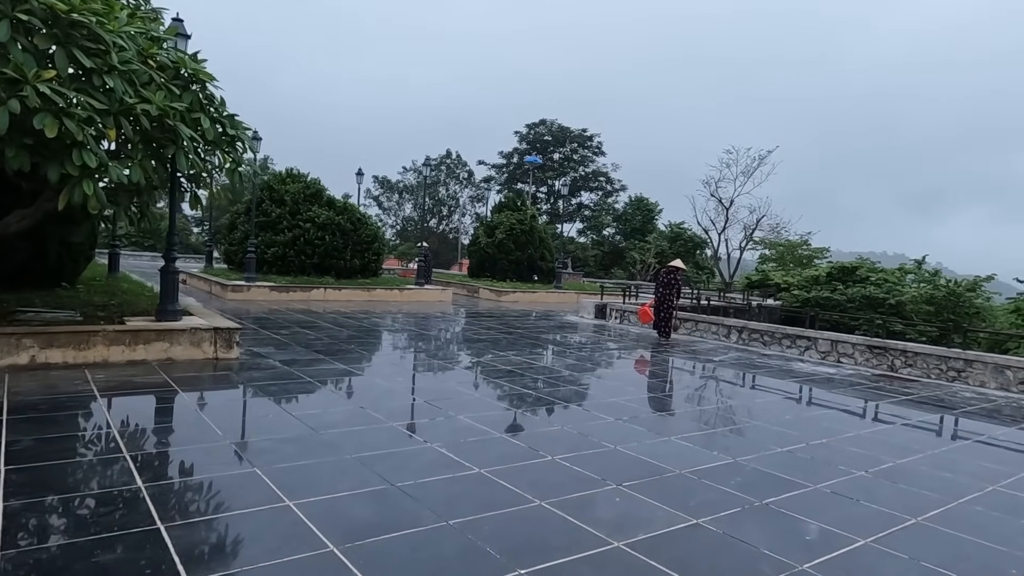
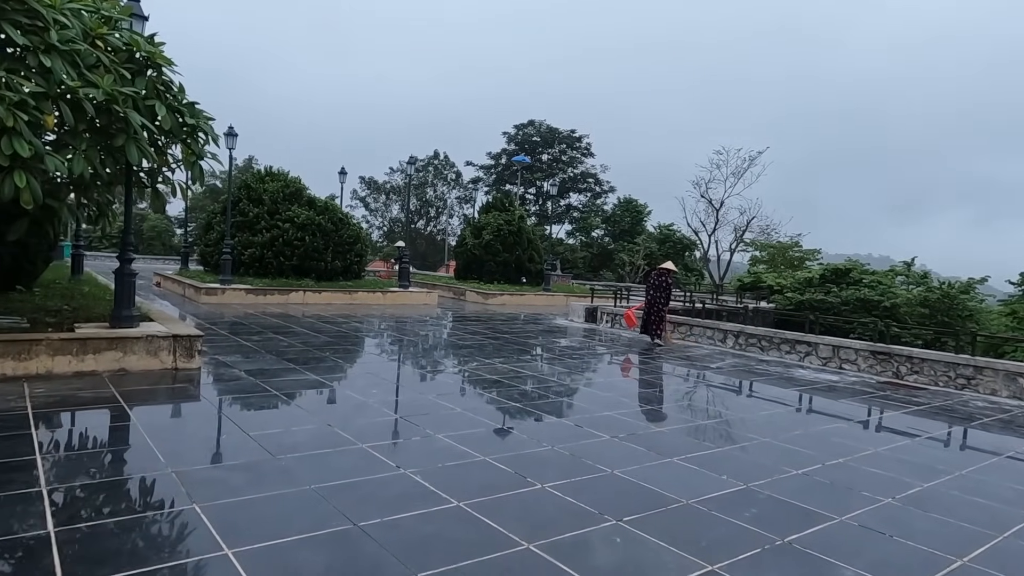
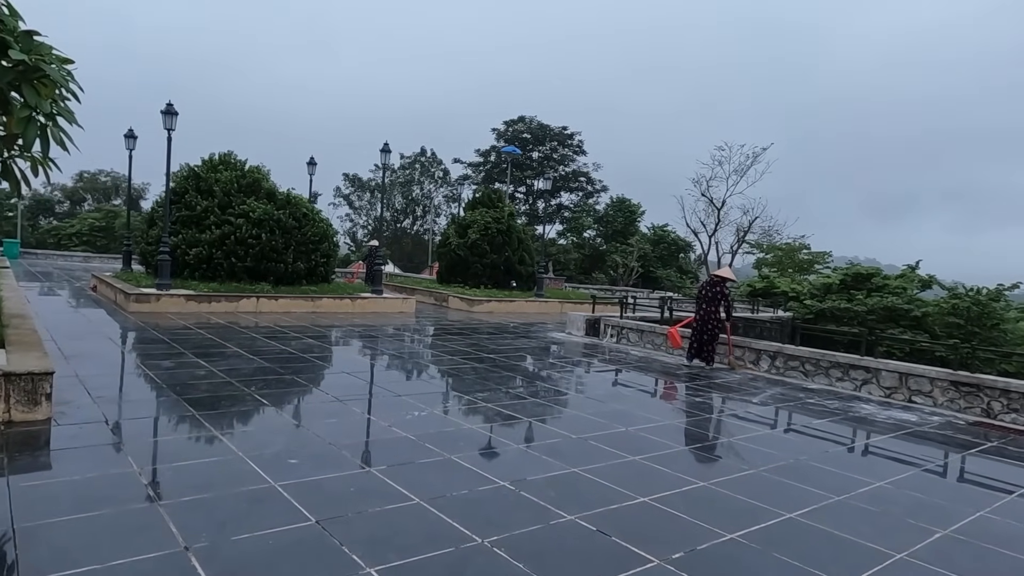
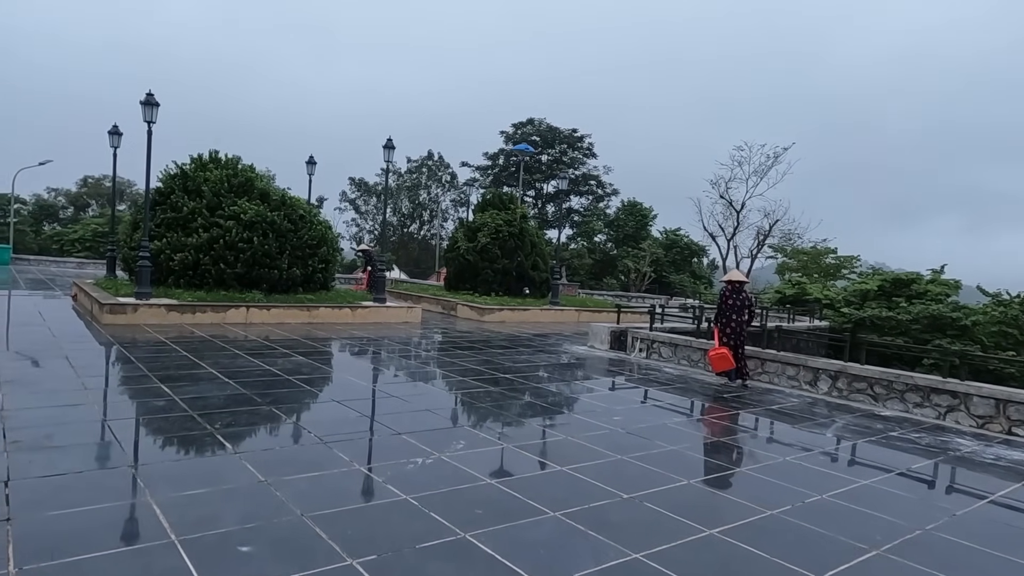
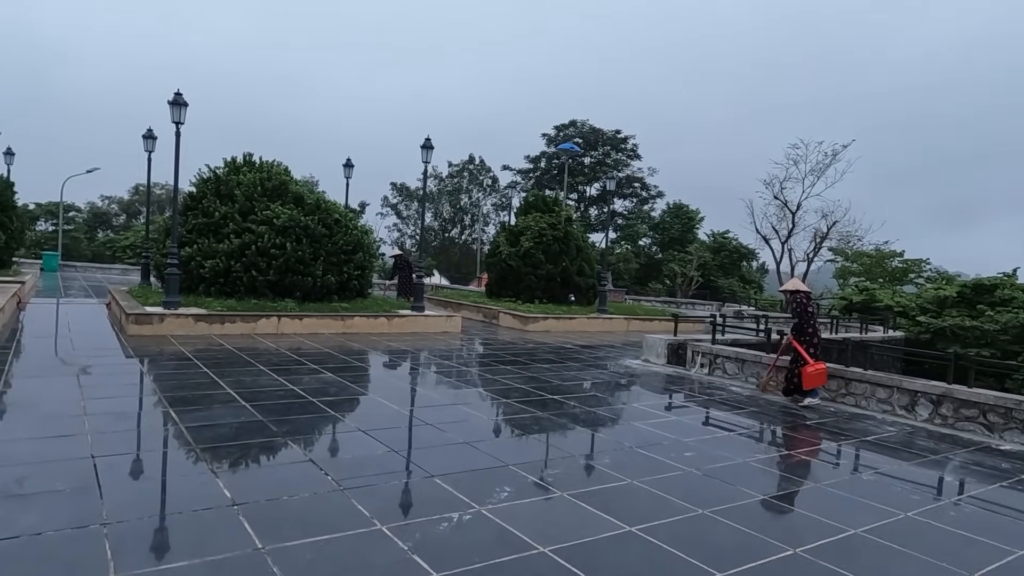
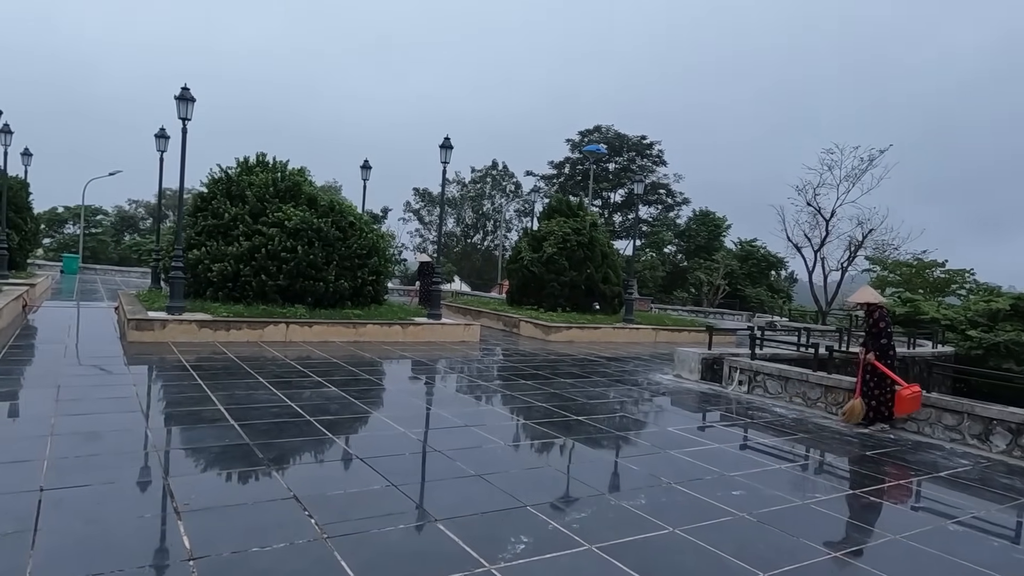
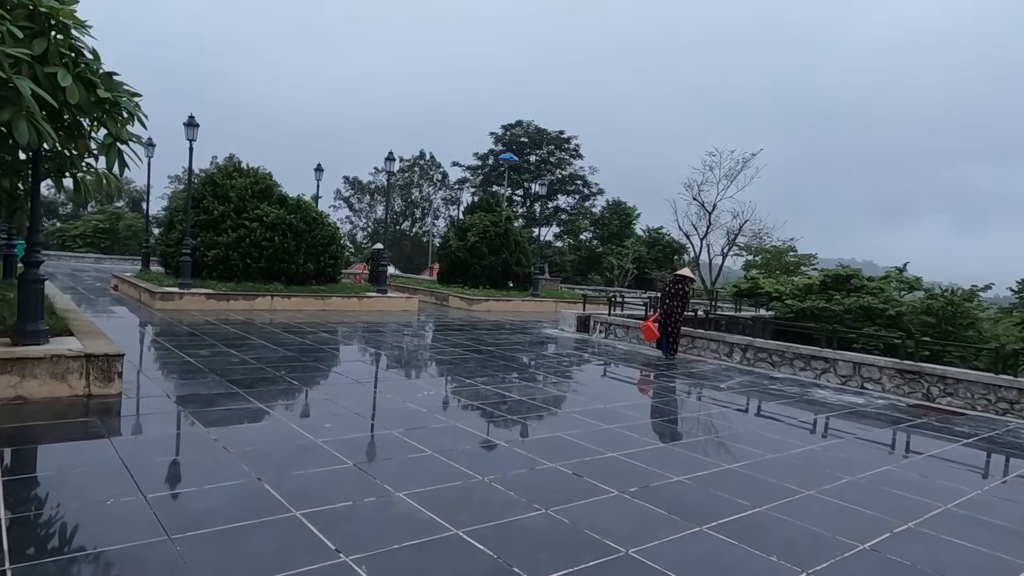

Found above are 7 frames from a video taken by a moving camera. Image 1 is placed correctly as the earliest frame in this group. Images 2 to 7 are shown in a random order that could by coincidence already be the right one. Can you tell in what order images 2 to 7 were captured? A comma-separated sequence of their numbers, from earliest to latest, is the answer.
2, 7, 3, 4, 5, 6
